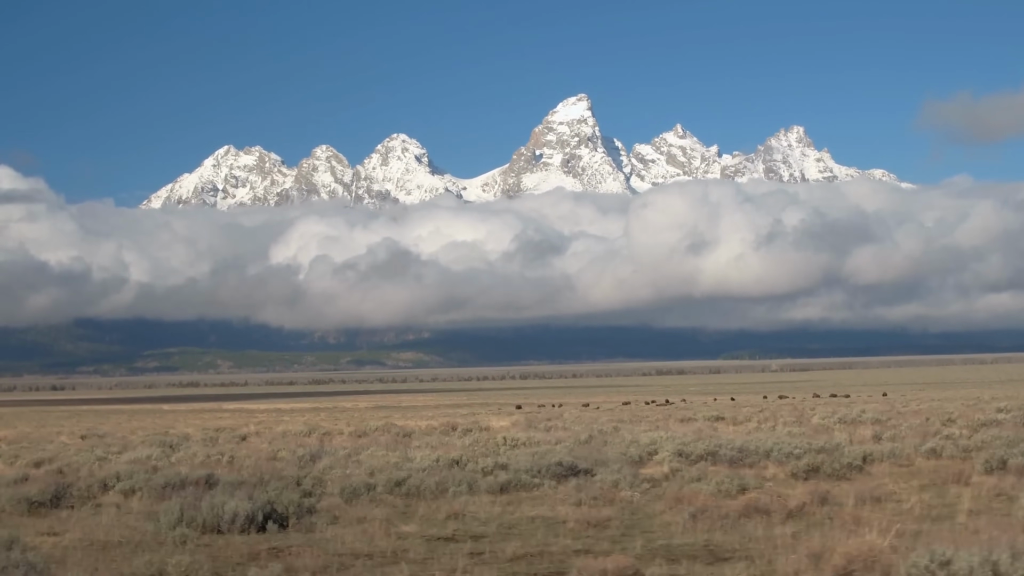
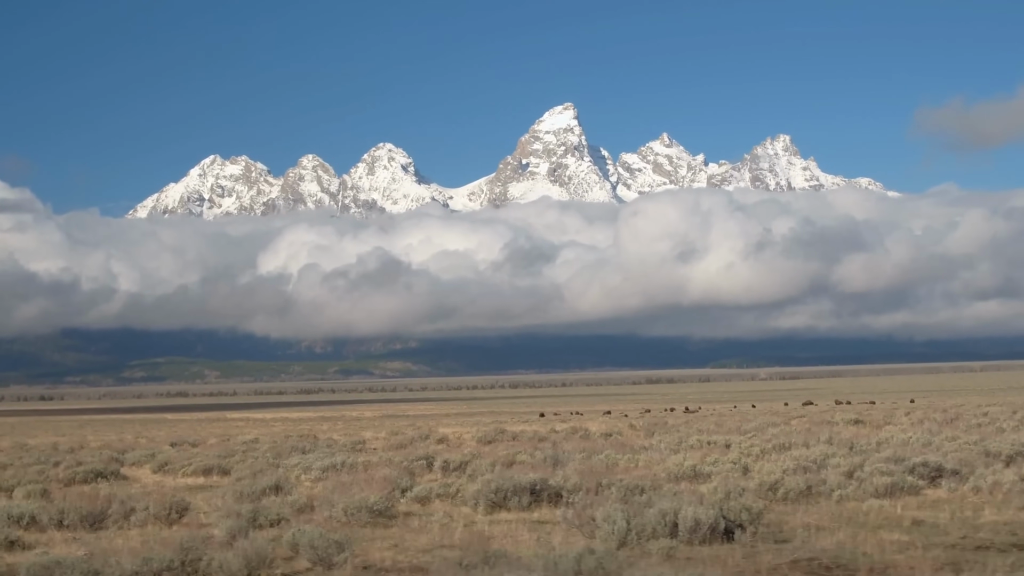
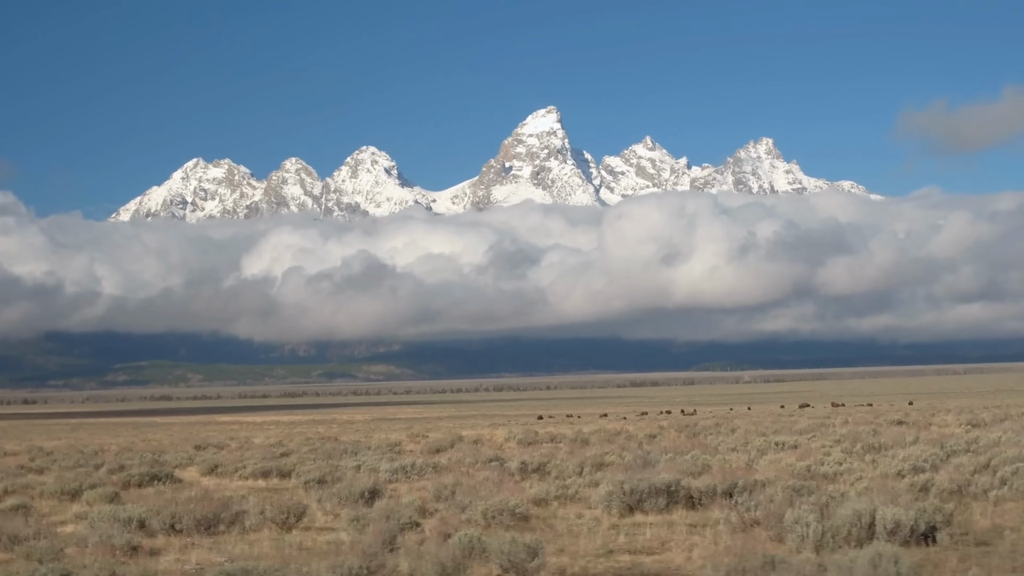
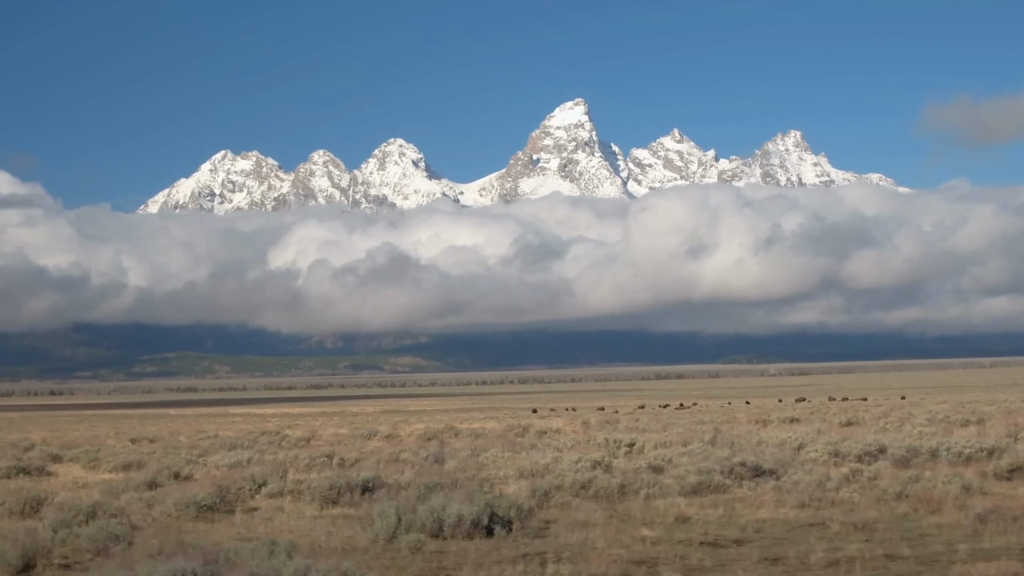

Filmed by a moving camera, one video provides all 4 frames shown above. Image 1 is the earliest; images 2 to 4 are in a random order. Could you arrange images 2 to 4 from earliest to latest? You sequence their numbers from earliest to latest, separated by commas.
4, 2, 3
